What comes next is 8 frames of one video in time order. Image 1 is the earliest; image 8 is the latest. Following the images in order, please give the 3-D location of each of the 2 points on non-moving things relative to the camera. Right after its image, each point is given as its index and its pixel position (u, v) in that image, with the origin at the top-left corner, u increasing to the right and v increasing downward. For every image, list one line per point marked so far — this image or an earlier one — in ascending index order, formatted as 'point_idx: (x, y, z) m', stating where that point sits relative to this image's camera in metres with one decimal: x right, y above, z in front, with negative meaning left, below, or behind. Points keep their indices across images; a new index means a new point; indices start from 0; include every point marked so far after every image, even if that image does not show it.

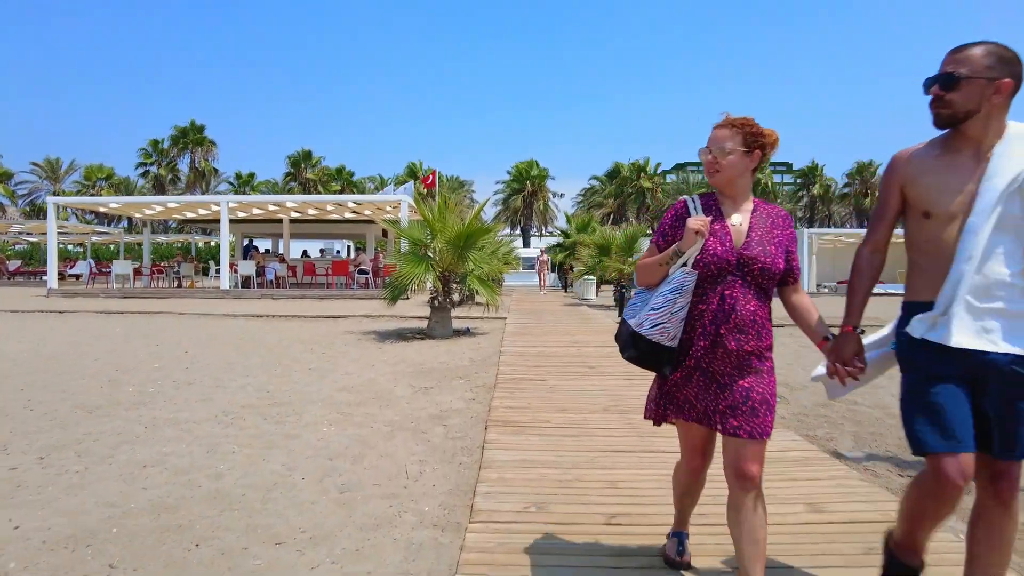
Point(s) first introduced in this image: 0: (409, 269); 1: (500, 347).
0: (-1.7, +0.3, +10.5) m
1: (-0.2, -0.9, +9.5) m
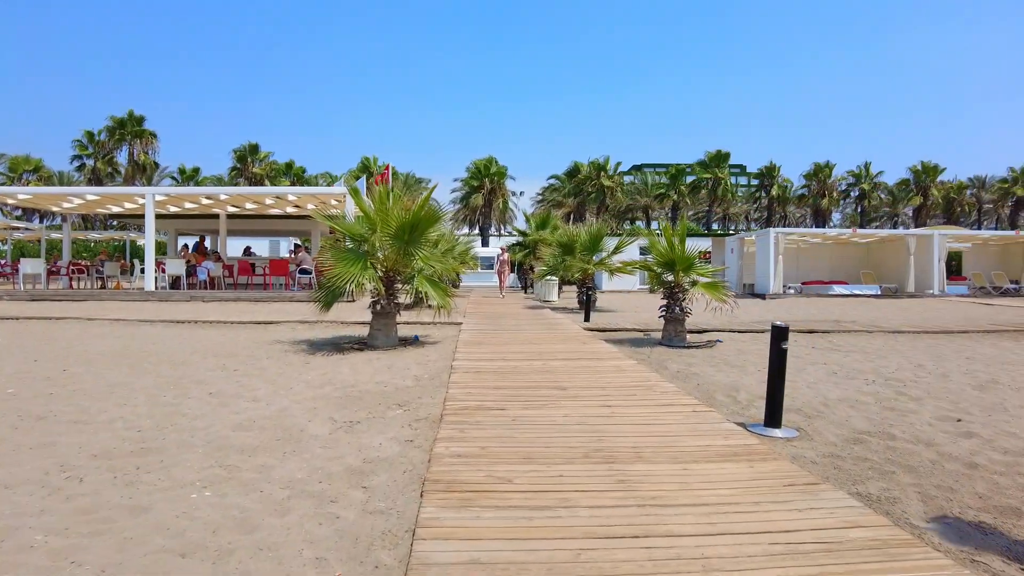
0: (-2.4, +0.3, +9.0) m
1: (-0.8, -0.9, +8.1) m
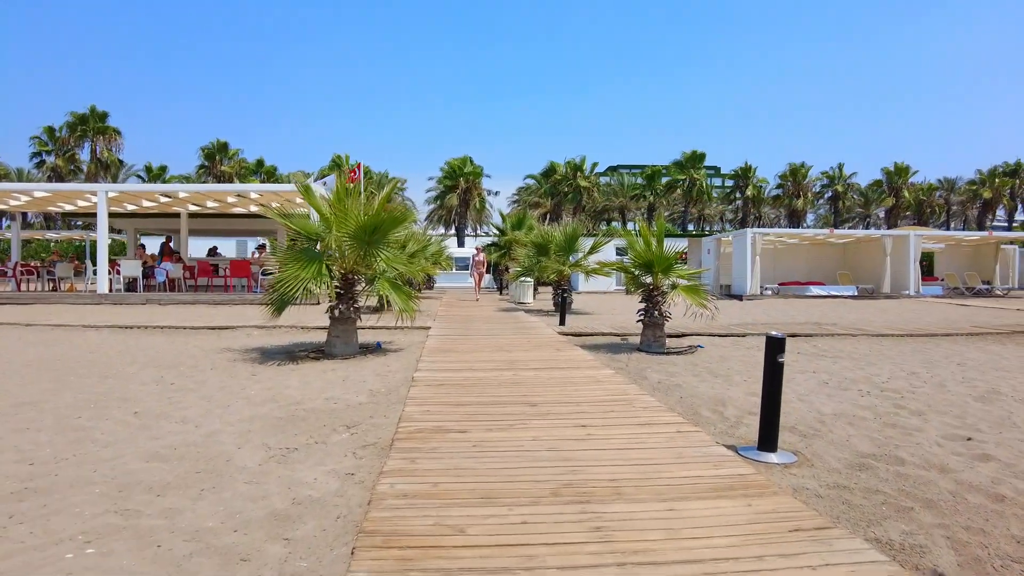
0: (-2.8, +0.2, +8.3) m
1: (-1.1, -0.9, +7.5) m
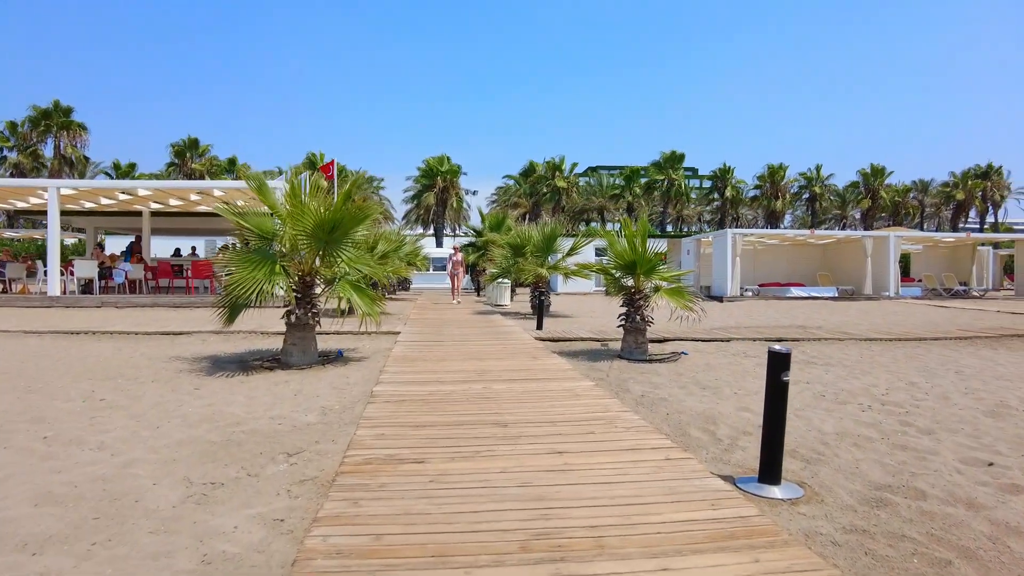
0: (-3.1, +0.2, +7.6) m
1: (-1.4, -1.0, +6.8) m
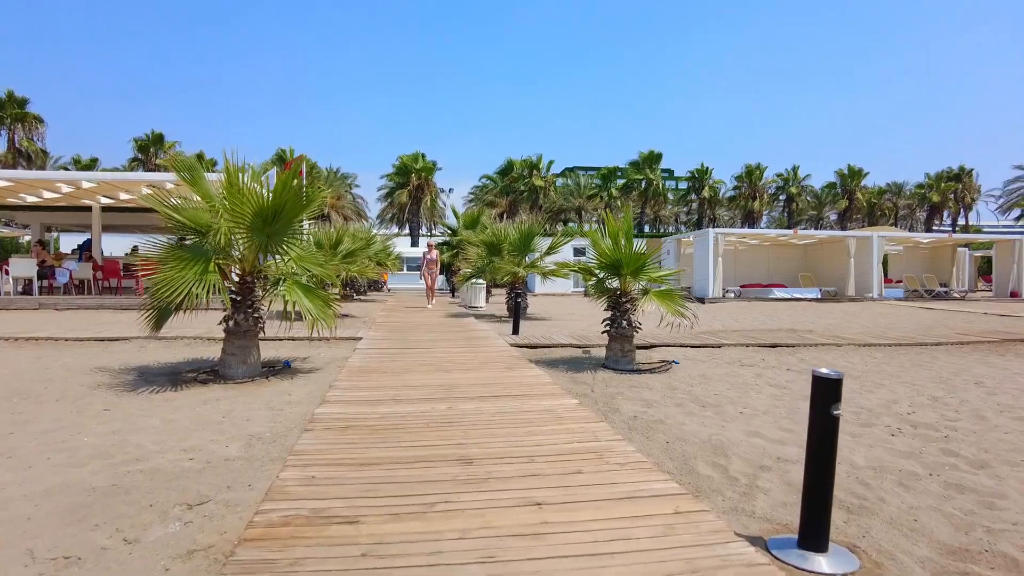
0: (-3.4, +0.2, +6.6) m
1: (-1.7, -1.0, +5.8) m
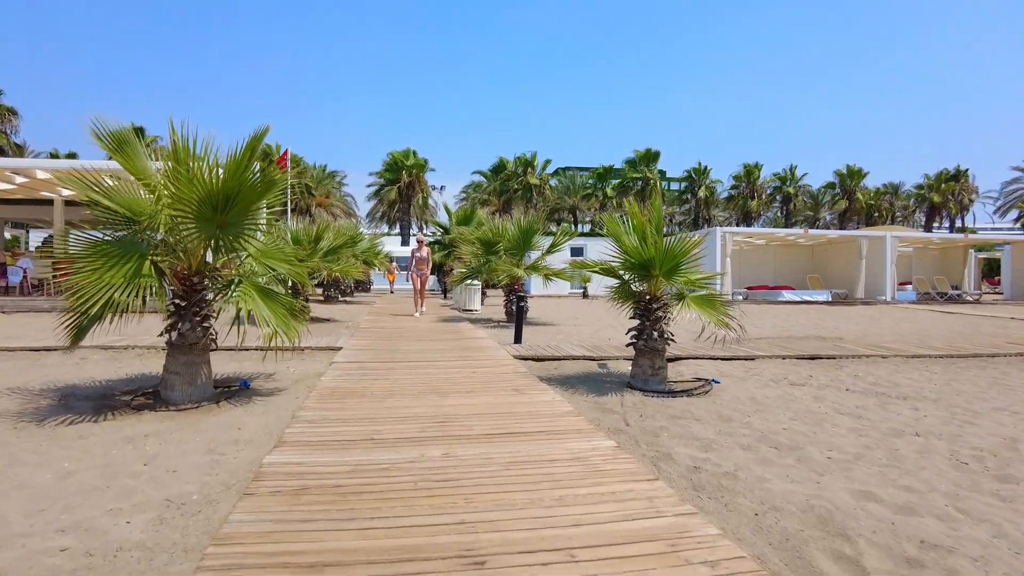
0: (-3.3, +0.1, +5.2) m
1: (-1.6, -1.0, +4.4) m
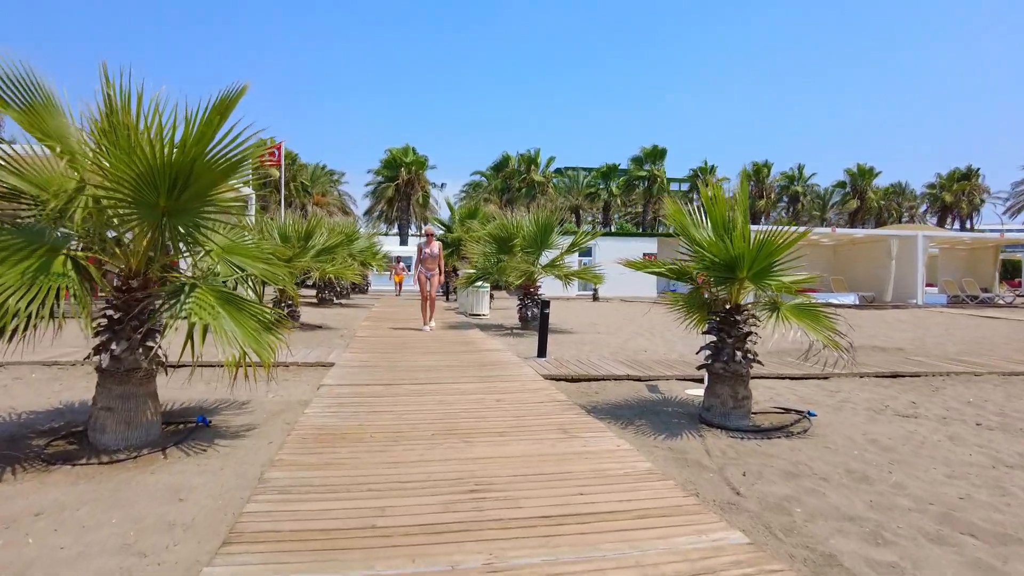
0: (-3.0, +0.1, +3.7) m
1: (-1.3, -1.1, +2.9) m
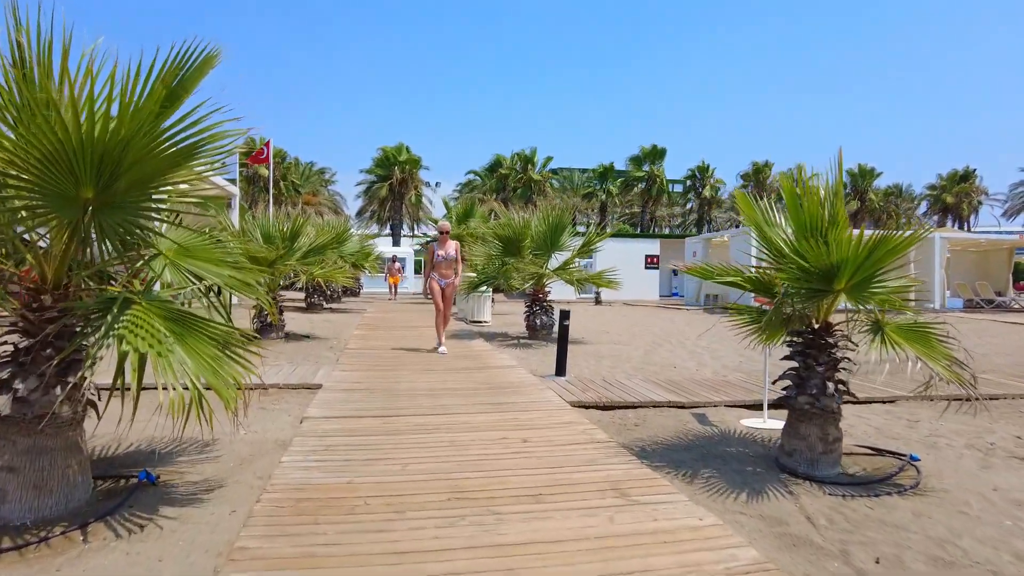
0: (-2.7, 0.0, +2.6) m
1: (-1.0, -1.2, +1.8) m
